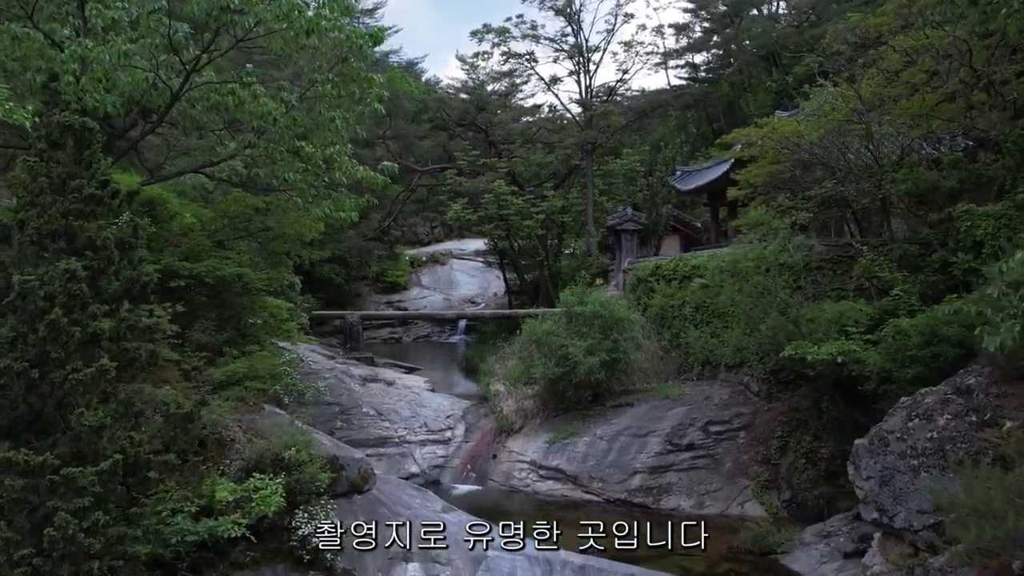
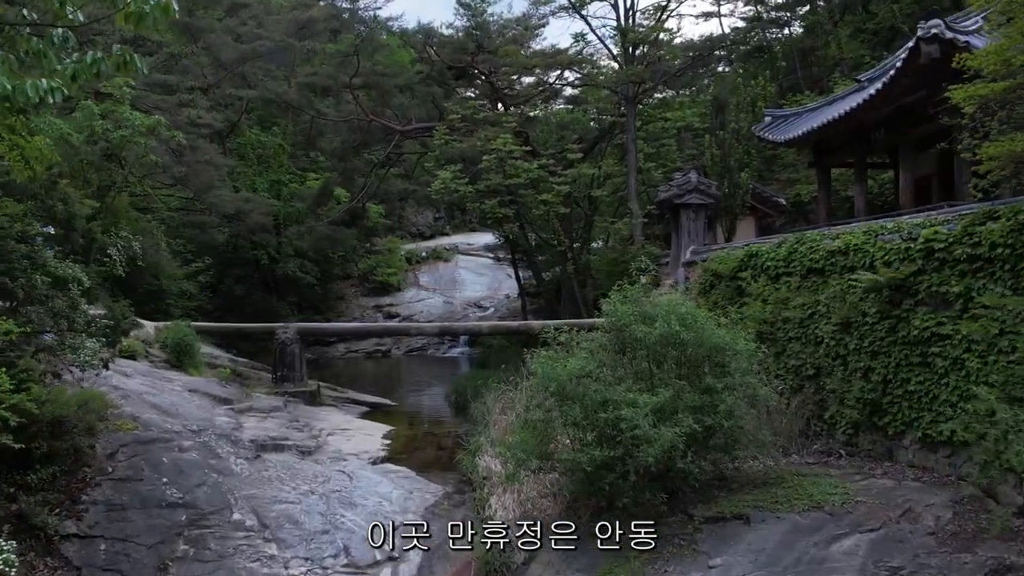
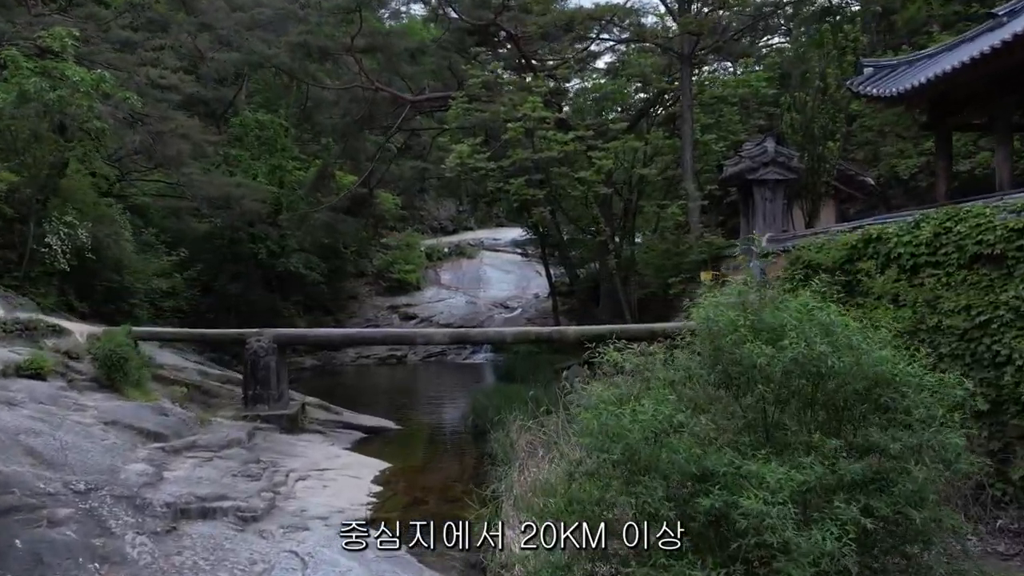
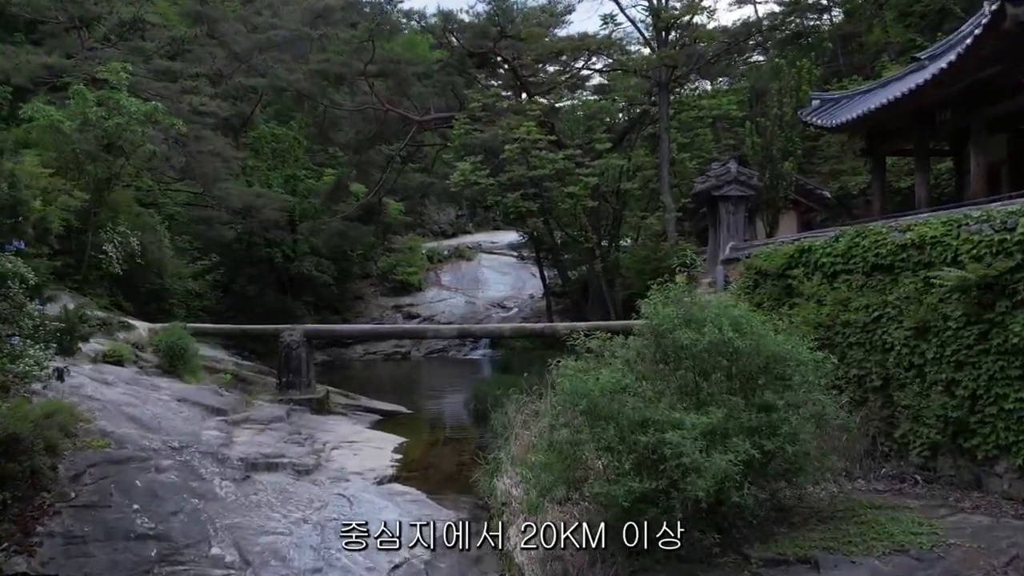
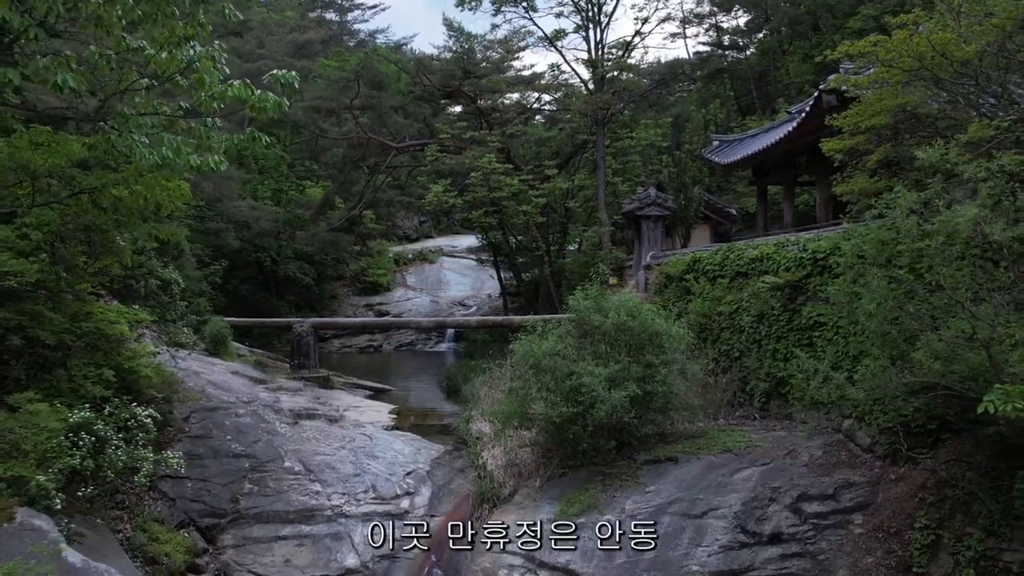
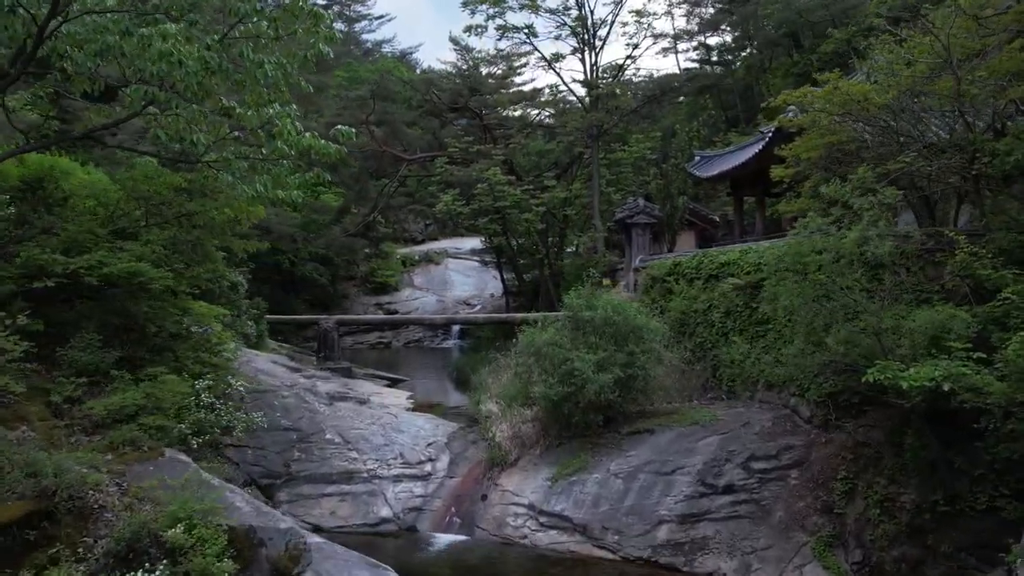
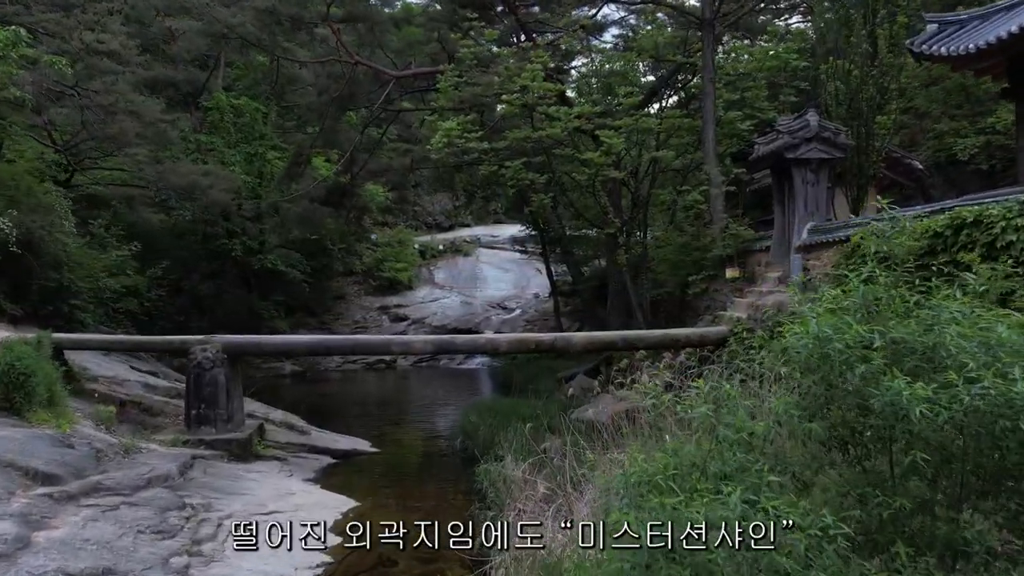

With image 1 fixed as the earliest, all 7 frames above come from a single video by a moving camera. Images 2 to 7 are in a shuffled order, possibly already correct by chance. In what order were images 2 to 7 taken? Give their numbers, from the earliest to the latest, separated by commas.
6, 5, 2, 4, 3, 7
